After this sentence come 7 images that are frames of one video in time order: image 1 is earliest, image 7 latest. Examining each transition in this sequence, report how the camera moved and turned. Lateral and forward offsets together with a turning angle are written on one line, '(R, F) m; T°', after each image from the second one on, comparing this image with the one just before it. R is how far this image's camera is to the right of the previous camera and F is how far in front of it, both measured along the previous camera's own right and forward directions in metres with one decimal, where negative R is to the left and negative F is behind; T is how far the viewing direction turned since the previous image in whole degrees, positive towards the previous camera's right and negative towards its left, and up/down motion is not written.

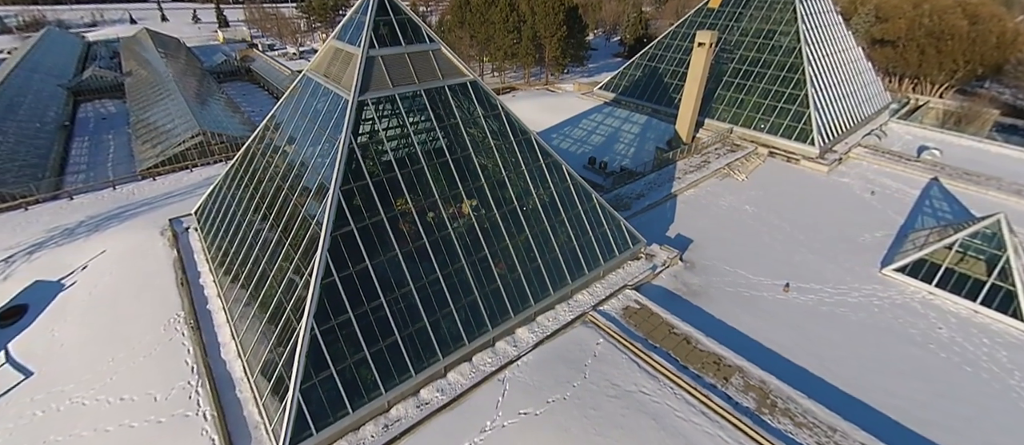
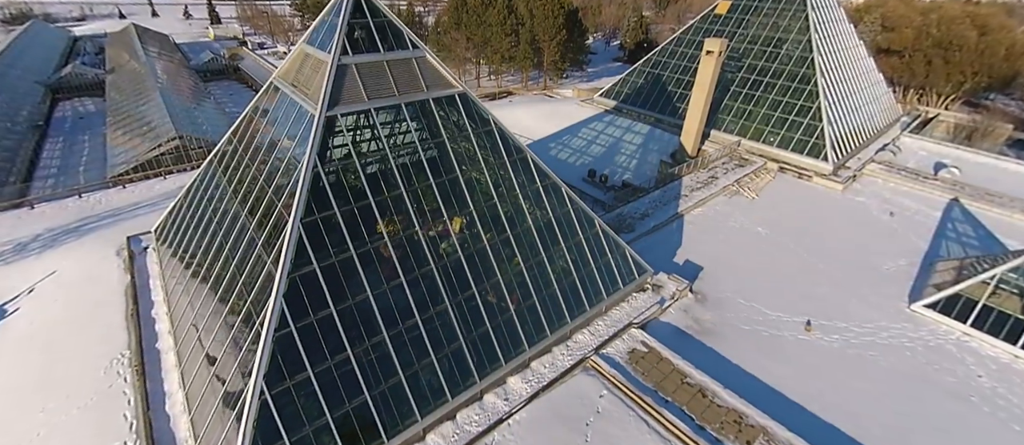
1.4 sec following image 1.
(+0.1, +1.4) m; +1°
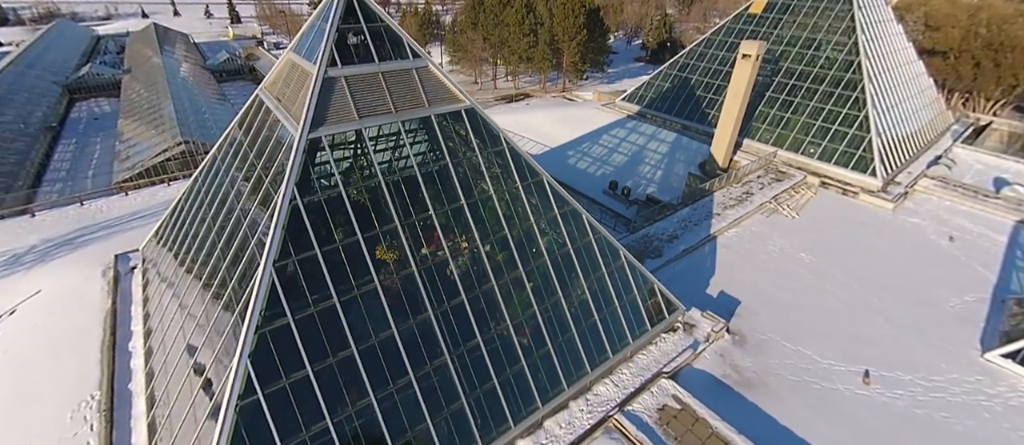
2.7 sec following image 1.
(+0.1, +1.4) m; -2°
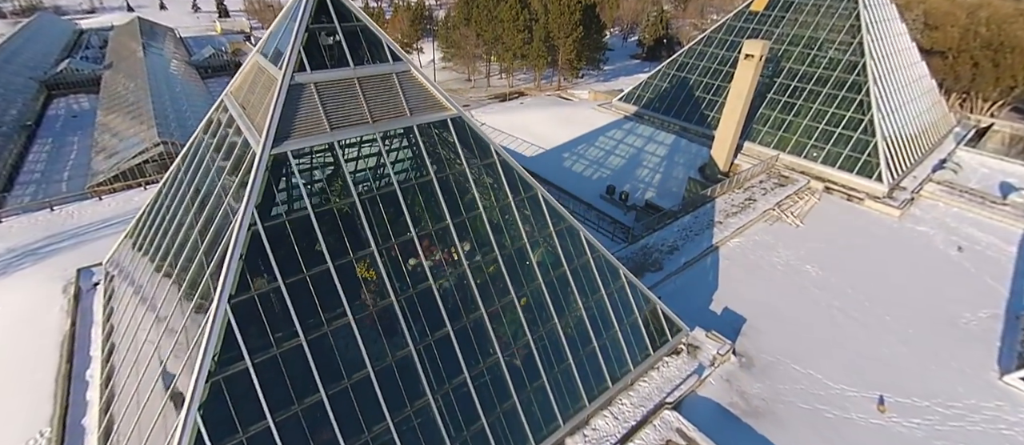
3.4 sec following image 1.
(+0.1, +0.8) m; +1°
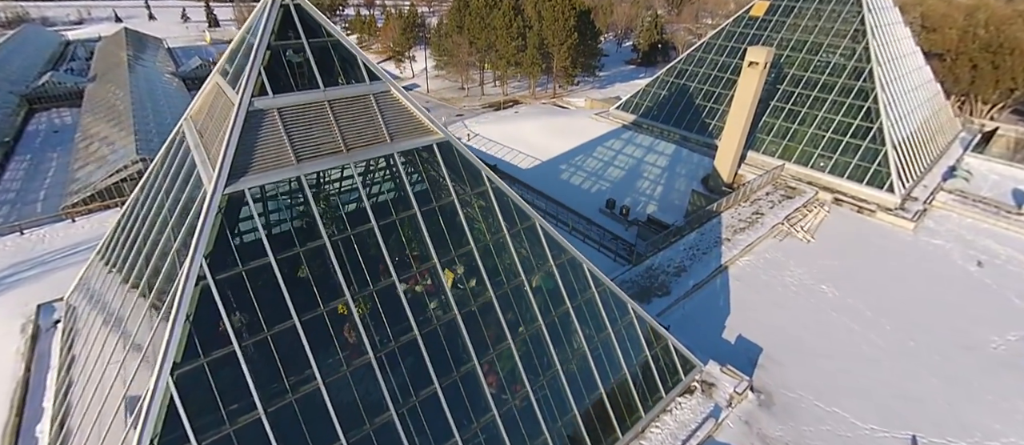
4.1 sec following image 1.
(0.0, +0.9) m; 0°
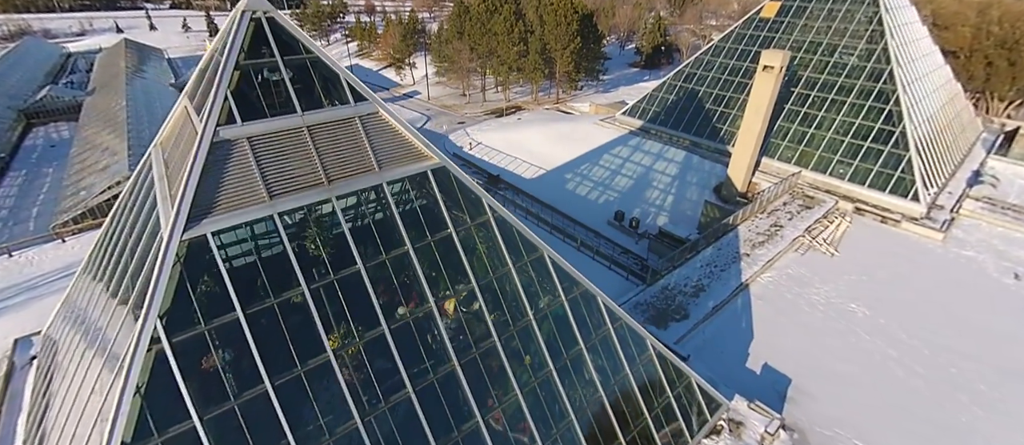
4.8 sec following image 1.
(0.0, +0.8) m; 0°
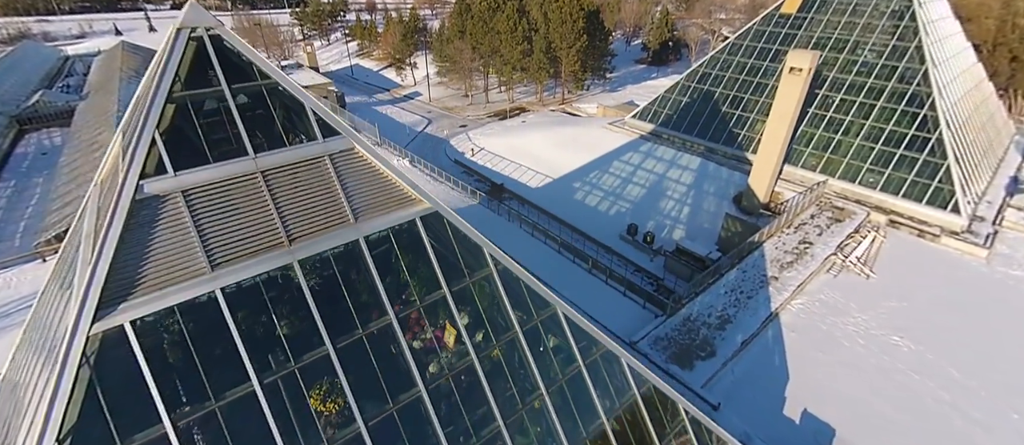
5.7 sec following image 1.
(0.0, +1.2) m; -1°
